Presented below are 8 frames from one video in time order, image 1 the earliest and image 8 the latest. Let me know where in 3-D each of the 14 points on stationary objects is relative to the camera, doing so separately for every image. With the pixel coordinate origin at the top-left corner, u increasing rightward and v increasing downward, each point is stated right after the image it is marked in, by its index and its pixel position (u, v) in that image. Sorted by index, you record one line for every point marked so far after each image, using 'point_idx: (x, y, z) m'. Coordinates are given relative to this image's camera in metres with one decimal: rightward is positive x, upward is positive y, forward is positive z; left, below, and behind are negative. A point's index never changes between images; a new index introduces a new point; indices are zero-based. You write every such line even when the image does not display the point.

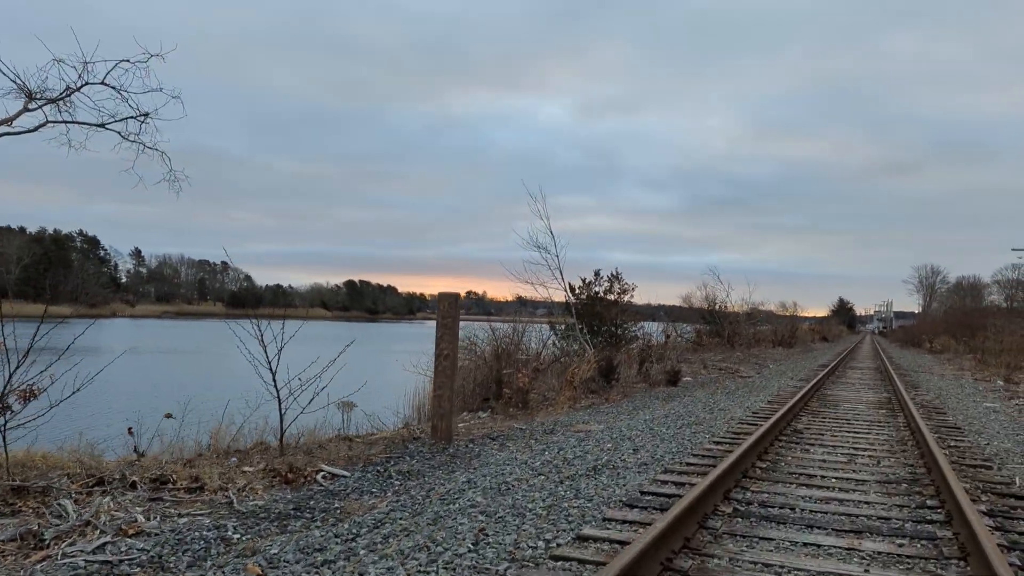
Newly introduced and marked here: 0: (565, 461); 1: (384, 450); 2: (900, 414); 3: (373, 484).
0: (+0.4, -1.3, +6.7) m
1: (-1.0, -1.3, +7.1) m
2: (+4.8, -1.5, +10.8) m
3: (-0.9, -1.3, +5.7) m
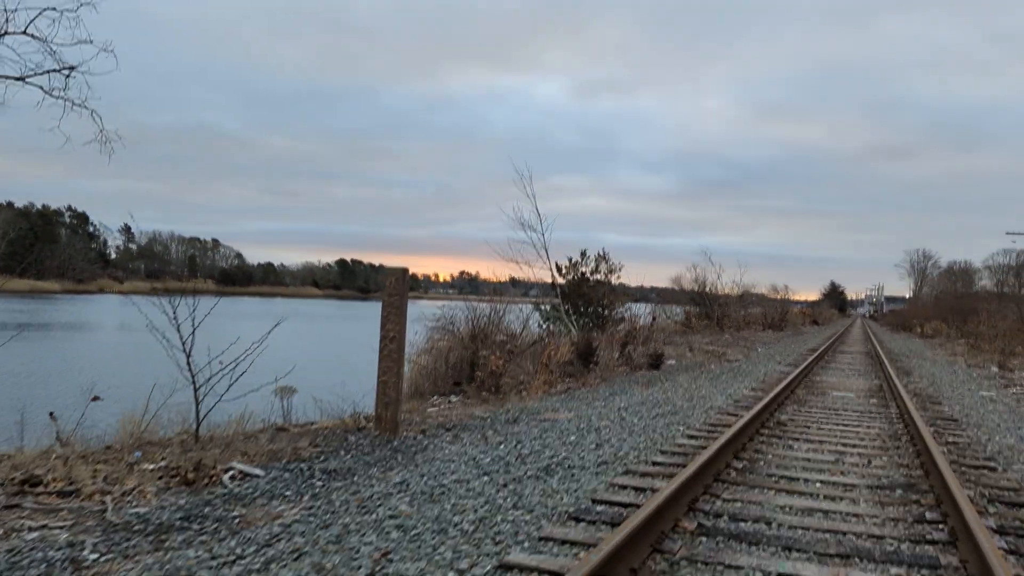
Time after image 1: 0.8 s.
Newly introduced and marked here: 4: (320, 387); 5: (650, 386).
0: (0.0, -1.2, +6.0) m
1: (-1.4, -1.1, +6.3) m
2: (+4.4, -1.3, +10.1) m
3: (-1.3, -1.1, +4.9) m
4: (-3.1, -1.9, +14.1) m
5: (+2.1, -1.5, +13.1) m
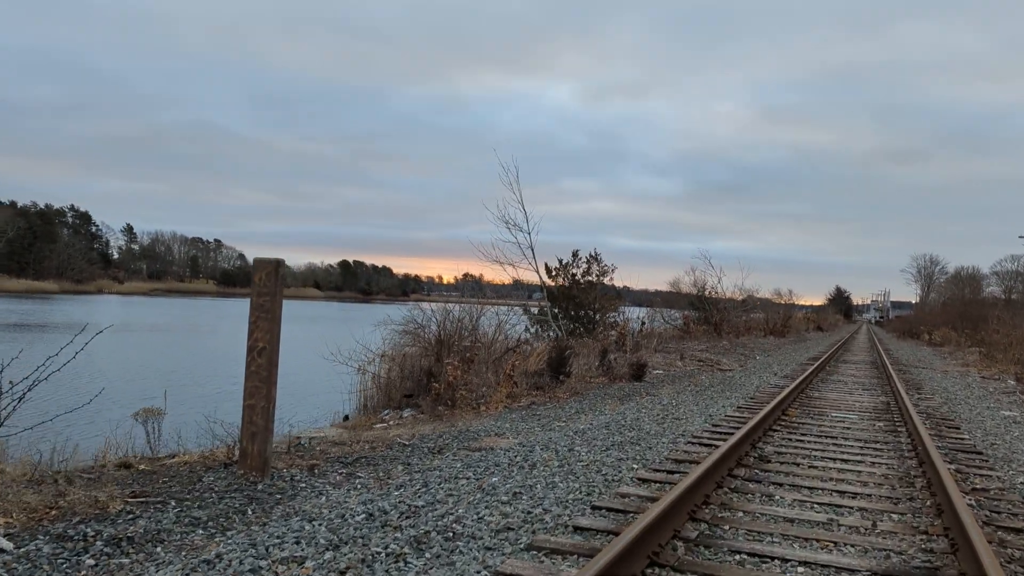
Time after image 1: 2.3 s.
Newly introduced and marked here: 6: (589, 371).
0: (-0.6, -1.2, +4.5) m
1: (-2.0, -1.1, +4.8) m
2: (+3.8, -1.4, +8.6) m
3: (-1.9, -1.1, +3.4) m
4: (-3.6, -1.9, +12.6) m
5: (+1.5, -1.5, +11.6) m
6: (+1.3, -1.4, +14.7) m
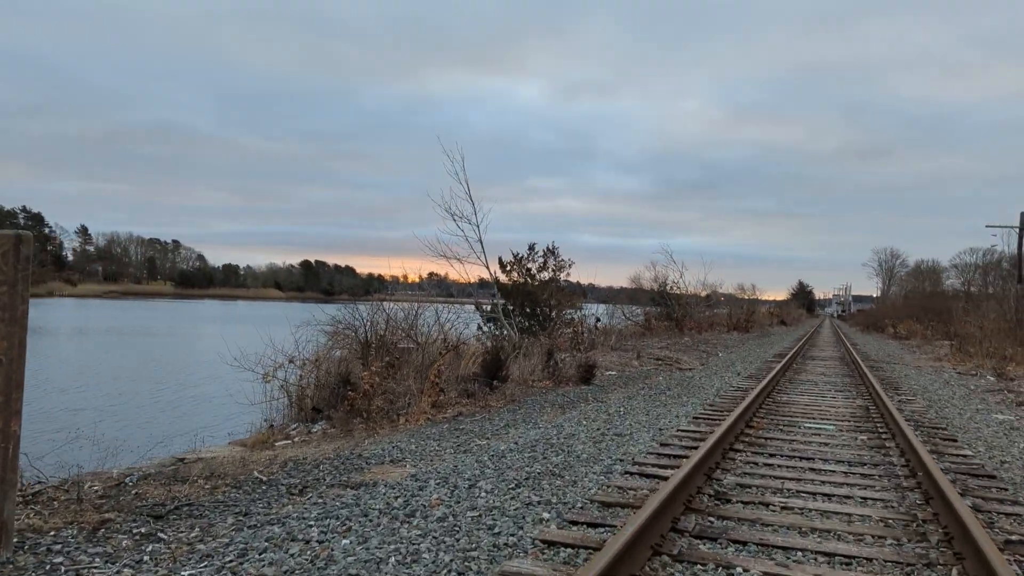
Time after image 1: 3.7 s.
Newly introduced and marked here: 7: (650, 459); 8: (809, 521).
0: (-1.1, -1.1, +2.9) m
1: (-2.6, -1.0, +3.1) m
2: (+3.1, -1.2, +7.1) m
3: (-2.4, -1.0, +1.7) m
4: (-4.5, -1.9, +10.9) m
5: (+0.6, -1.4, +10.1) m
6: (+0.3, -1.3, +13.1) m
7: (+0.9, -1.1, +5.9) m
8: (+1.4, -1.1, +4.2) m
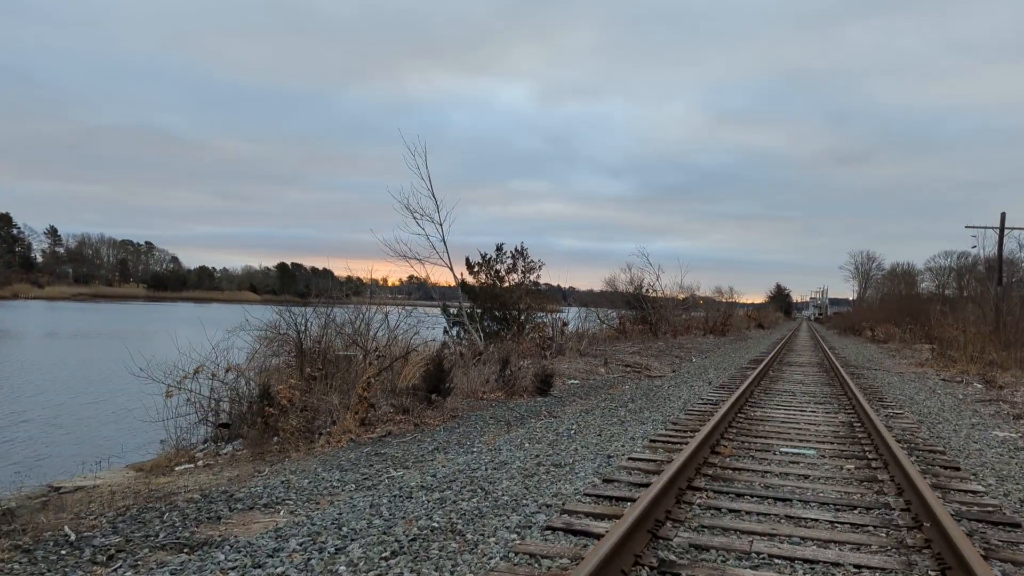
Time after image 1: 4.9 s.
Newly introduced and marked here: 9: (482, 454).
0: (-1.6, -1.1, +1.6) m
1: (-3.1, -1.0, +1.8) m
2: (+2.5, -1.2, +5.9) m
3: (-2.8, -1.0, +0.4) m
4: (-5.2, -1.9, +9.5) m
5: (0.0, -1.4, +8.8) m
6: (-0.4, -1.3, +11.8) m
7: (+0.4, -1.1, +4.6) m
8: (+0.9, -1.1, +3.0) m
9: (-0.2, -1.3, +7.1) m
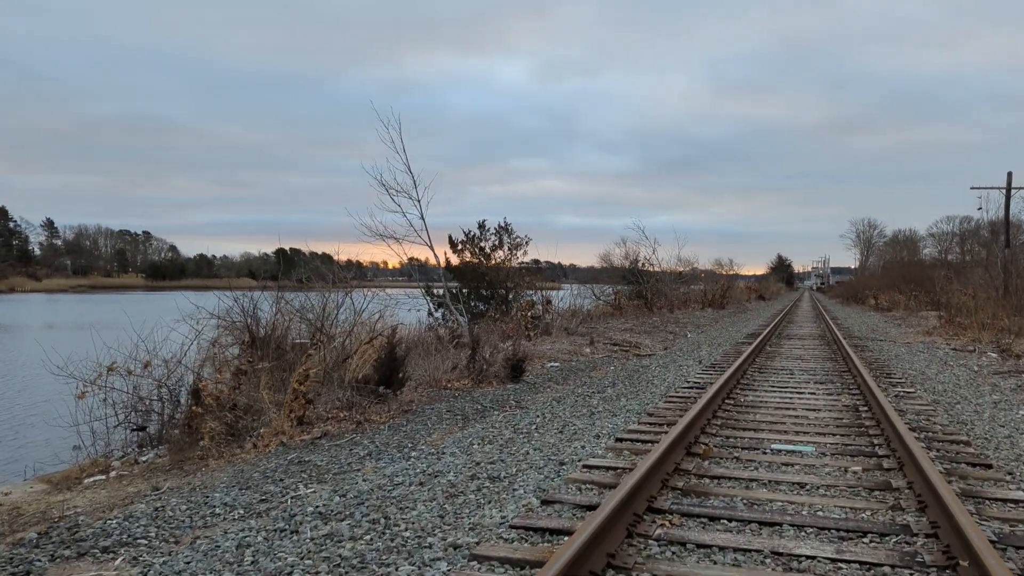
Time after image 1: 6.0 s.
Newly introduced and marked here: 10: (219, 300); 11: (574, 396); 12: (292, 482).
0: (-2.0, -1.1, +0.5) m
1: (-3.5, -1.1, +0.7) m
2: (+2.1, -1.0, +4.8) m
3: (-3.3, -1.1, -0.7) m
4: (-5.5, -1.8, +8.4) m
5: (-0.4, -1.2, +7.7) m
6: (-0.8, -1.0, +10.7) m
7: (0.0, -1.0, +3.5) m
8: (+0.5, -1.0, +1.9) m
9: (-0.6, -1.2, +6.0) m
10: (-3.3, -0.1, +10.3) m
11: (+0.7, -1.2, +9.3) m
12: (-1.4, -1.2, +5.7) m
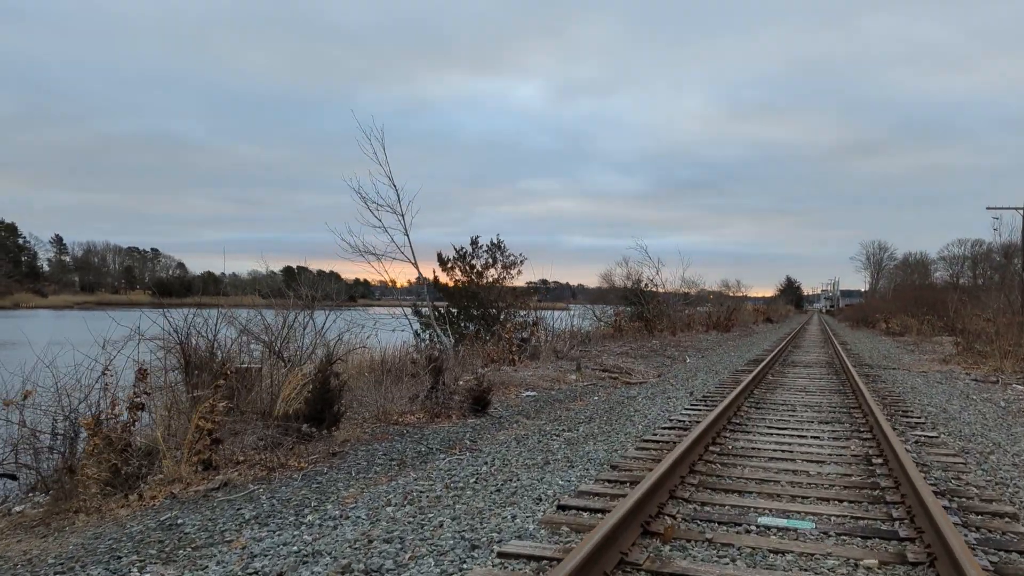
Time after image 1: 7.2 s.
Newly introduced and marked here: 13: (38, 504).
0: (-2.5, -1.0, -0.8) m
1: (-4.0, -1.0, -0.6) m
2: (+1.6, -1.1, +3.5) m
3: (-3.8, -1.0, -2.0) m
4: (-6.0, -1.9, +7.1) m
5: (-0.8, -1.4, +6.4) m
6: (-1.2, -1.3, +9.4) m
7: (-0.5, -1.1, +2.2) m
8: (0.0, -1.0, +0.6) m
9: (-1.1, -1.3, +4.7) m
10: (-3.7, -0.3, +9.1) m
11: (+0.2, -1.4, +8.0) m
12: (-1.8, -1.3, +4.4) m
13: (-3.7, -1.6, +6.8) m
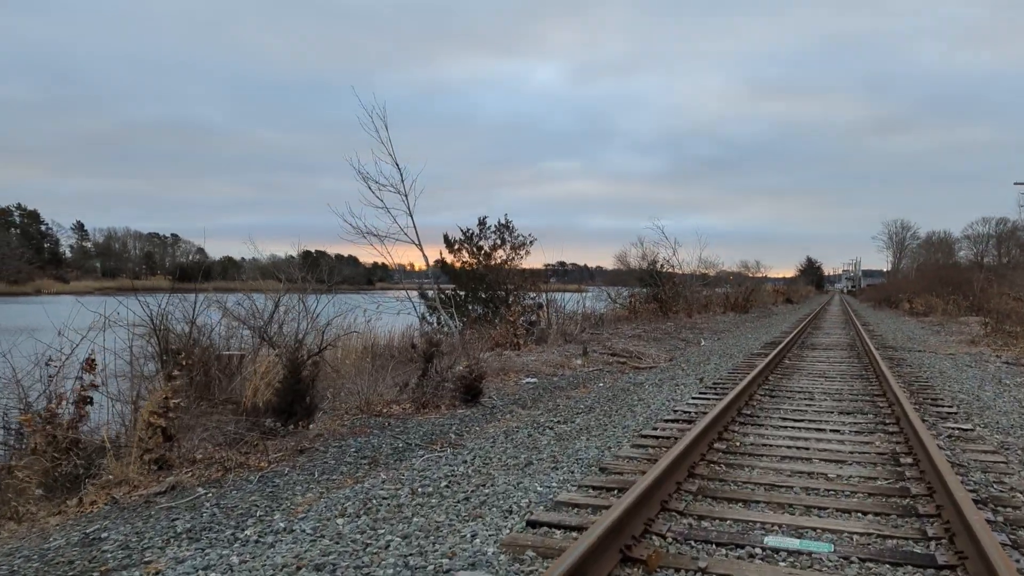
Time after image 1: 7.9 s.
0: (-2.8, -1.1, -1.5) m
1: (-4.2, -1.1, -1.2) m
2: (+1.4, -1.0, +2.7) m
3: (-4.1, -1.1, -2.6) m
4: (-6.1, -1.8, +6.6) m
5: (-0.9, -1.2, +5.7) m
6: (-1.2, -1.1, +8.7) m
7: (-0.7, -1.0, +1.5) m
8: (-0.2, -1.0, -0.1) m
9: (-1.3, -1.2, +4.1) m
10: (-3.8, -0.1, +8.4) m
11: (+0.2, -1.2, +7.3) m
12: (-2.0, -1.2, +3.7) m
13: (-3.8, -1.5, +6.2) m
